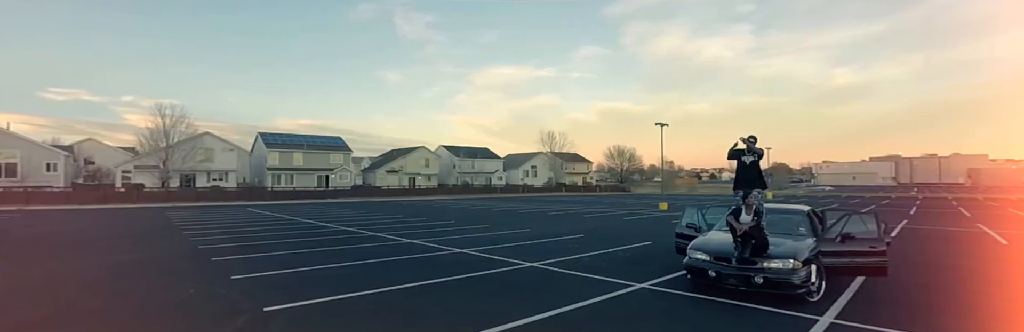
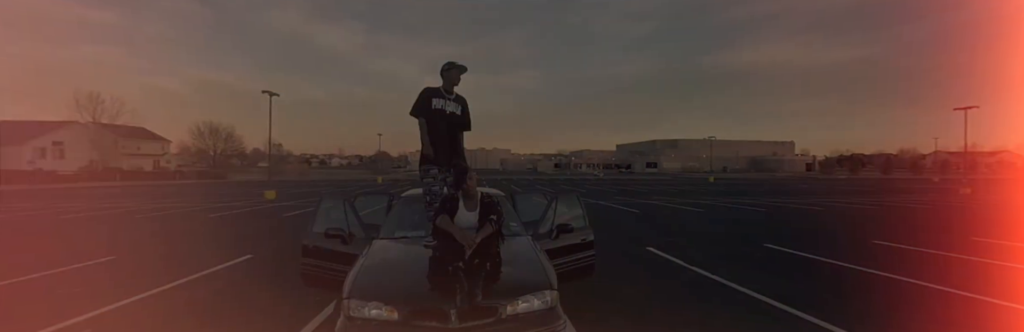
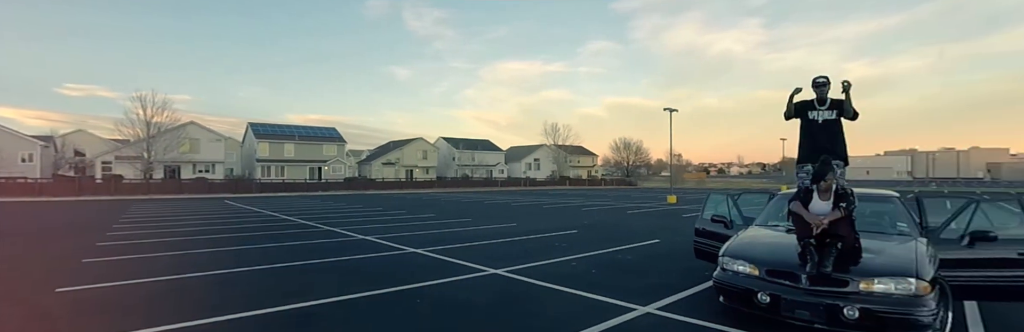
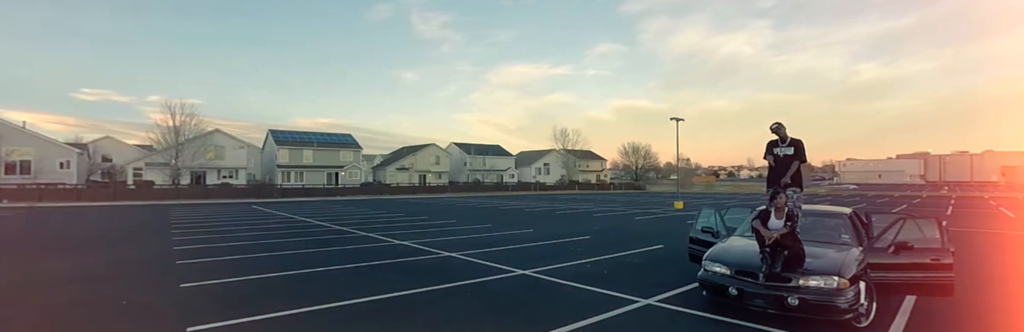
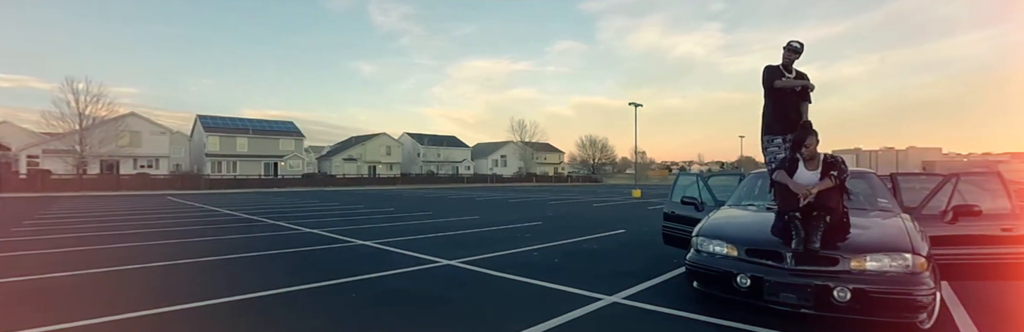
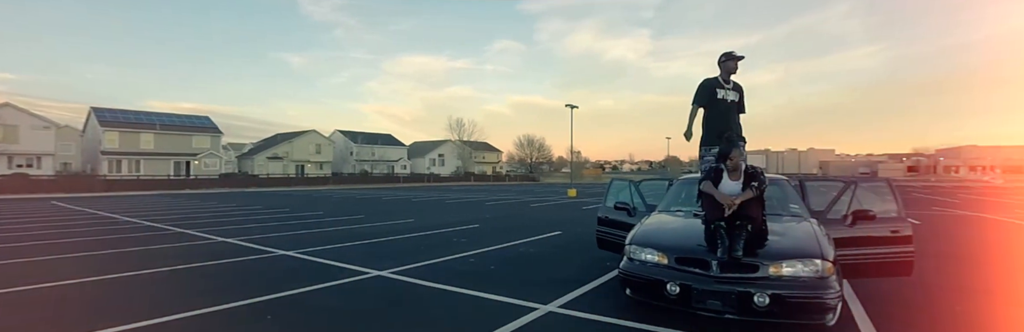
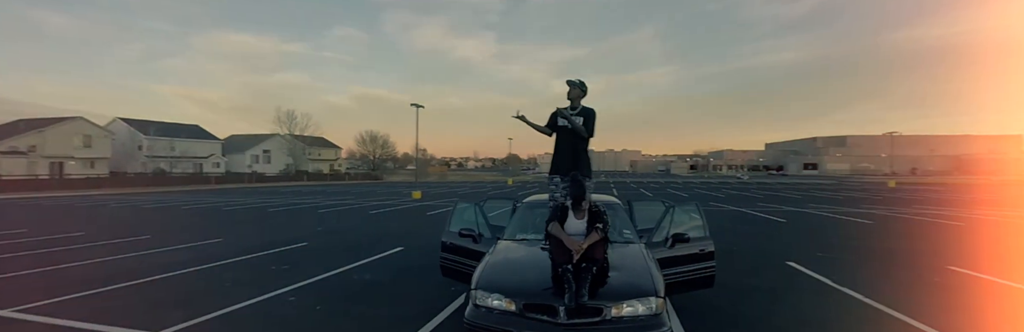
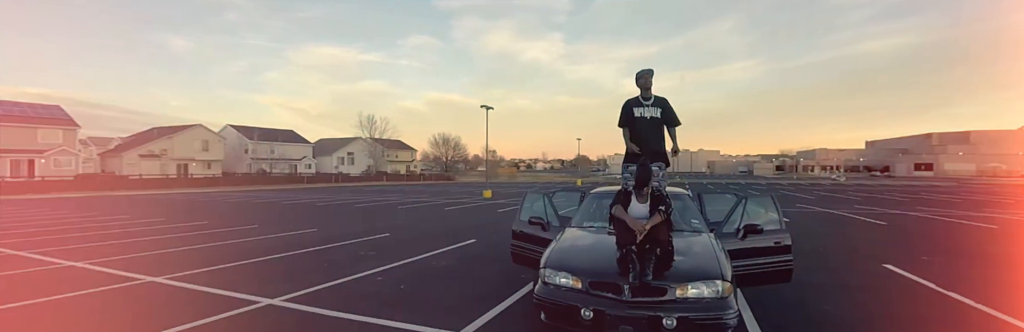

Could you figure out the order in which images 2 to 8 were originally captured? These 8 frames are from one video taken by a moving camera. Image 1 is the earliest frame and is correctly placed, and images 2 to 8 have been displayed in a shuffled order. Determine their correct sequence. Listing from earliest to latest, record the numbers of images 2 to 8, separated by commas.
4, 3, 5, 6, 8, 7, 2
